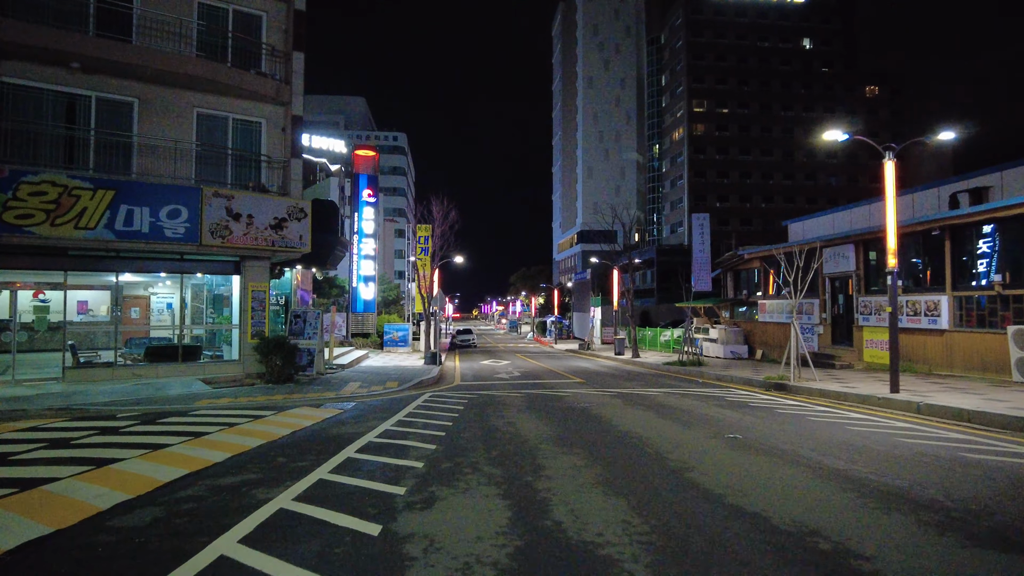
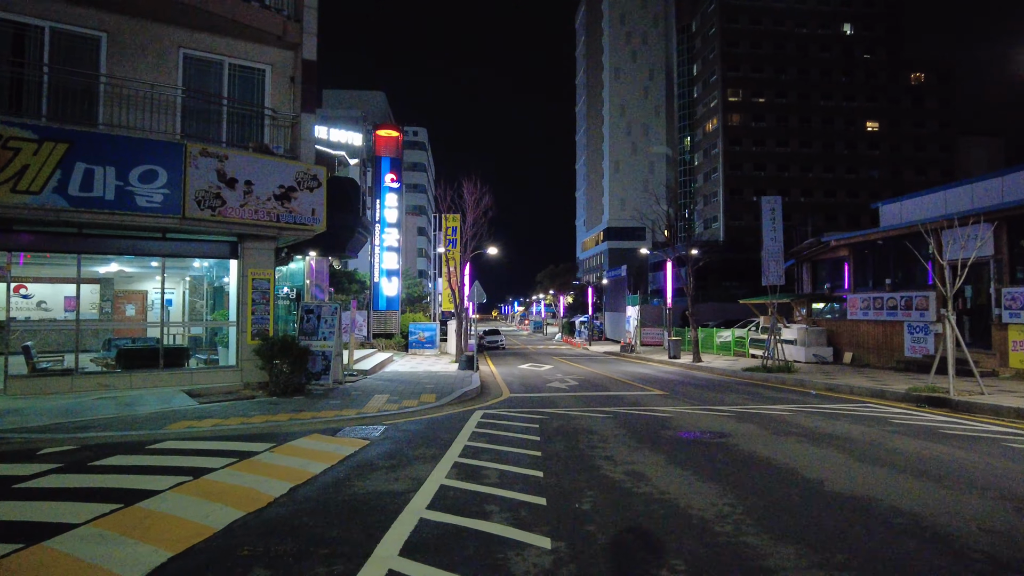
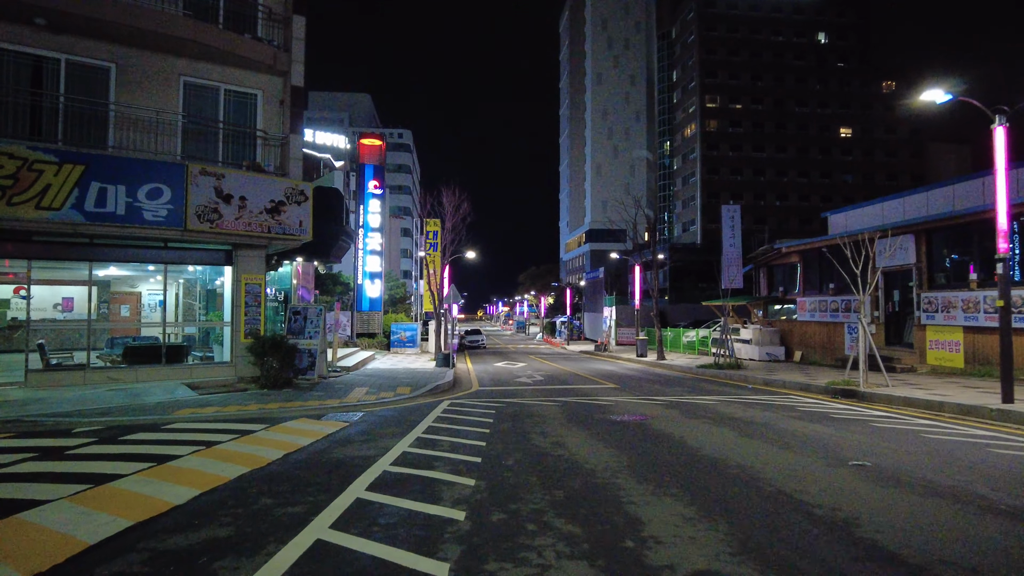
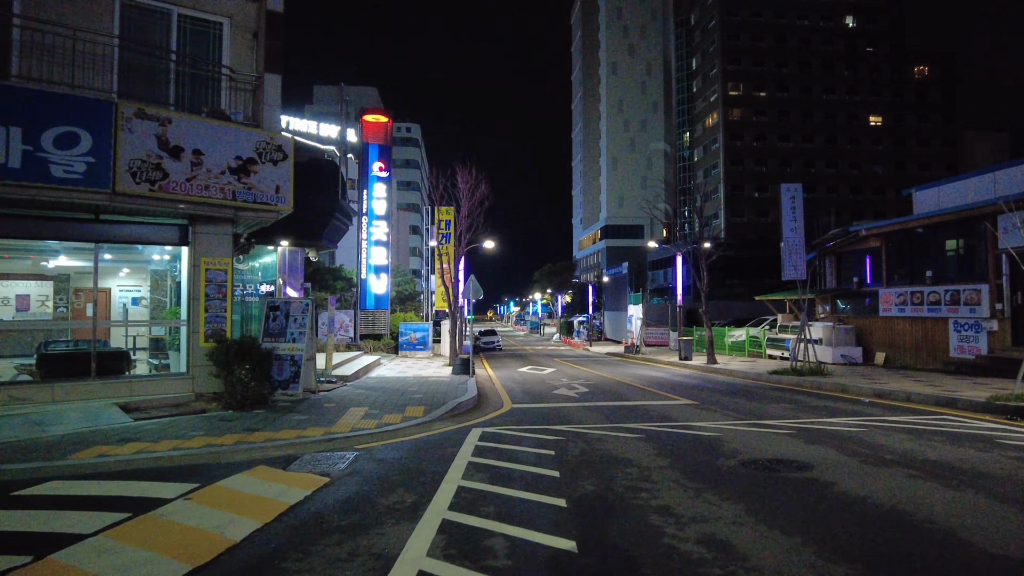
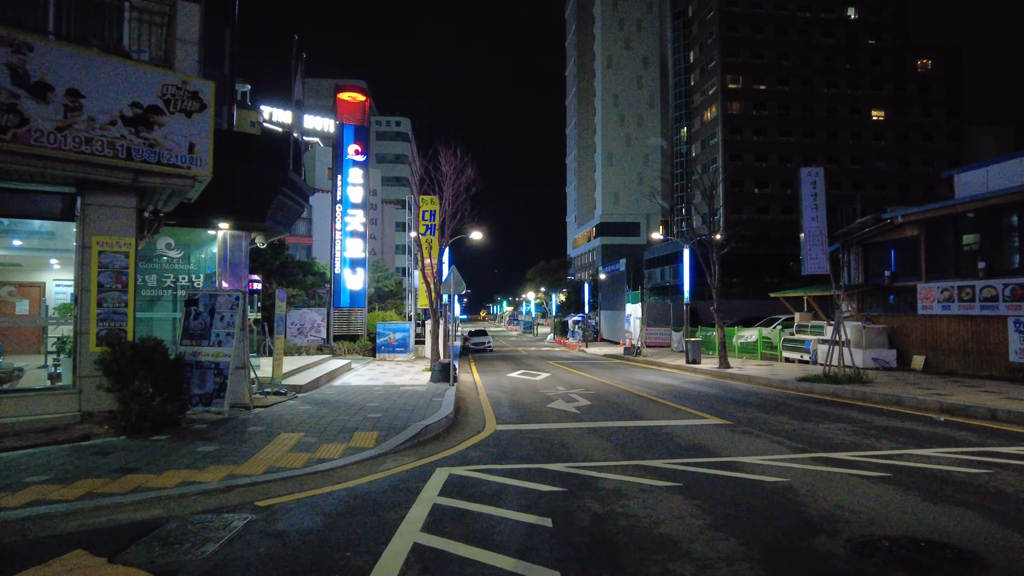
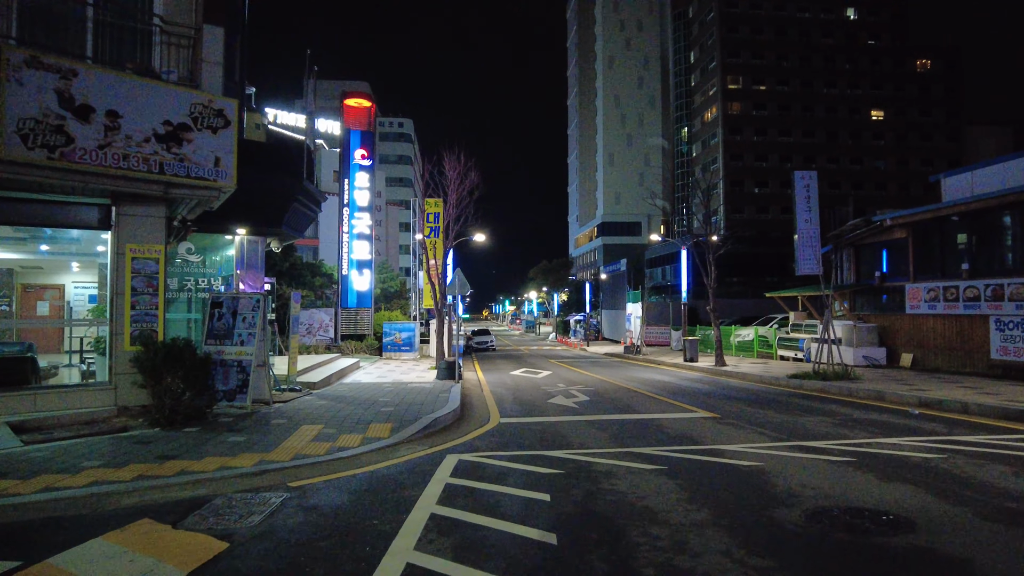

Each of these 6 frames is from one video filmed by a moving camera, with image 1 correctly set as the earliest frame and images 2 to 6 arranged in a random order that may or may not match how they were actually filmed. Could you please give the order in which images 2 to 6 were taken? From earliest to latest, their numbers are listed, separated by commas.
3, 2, 4, 6, 5
